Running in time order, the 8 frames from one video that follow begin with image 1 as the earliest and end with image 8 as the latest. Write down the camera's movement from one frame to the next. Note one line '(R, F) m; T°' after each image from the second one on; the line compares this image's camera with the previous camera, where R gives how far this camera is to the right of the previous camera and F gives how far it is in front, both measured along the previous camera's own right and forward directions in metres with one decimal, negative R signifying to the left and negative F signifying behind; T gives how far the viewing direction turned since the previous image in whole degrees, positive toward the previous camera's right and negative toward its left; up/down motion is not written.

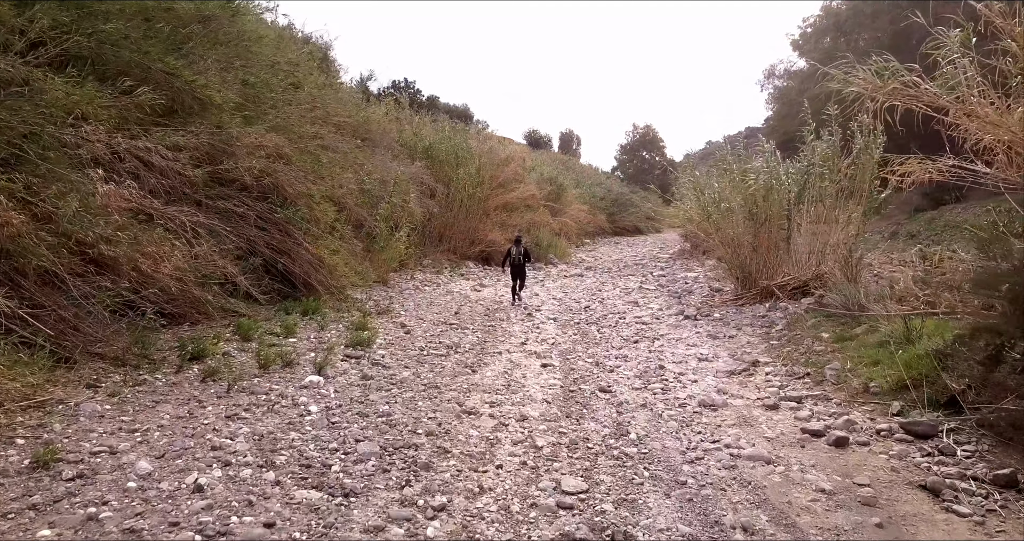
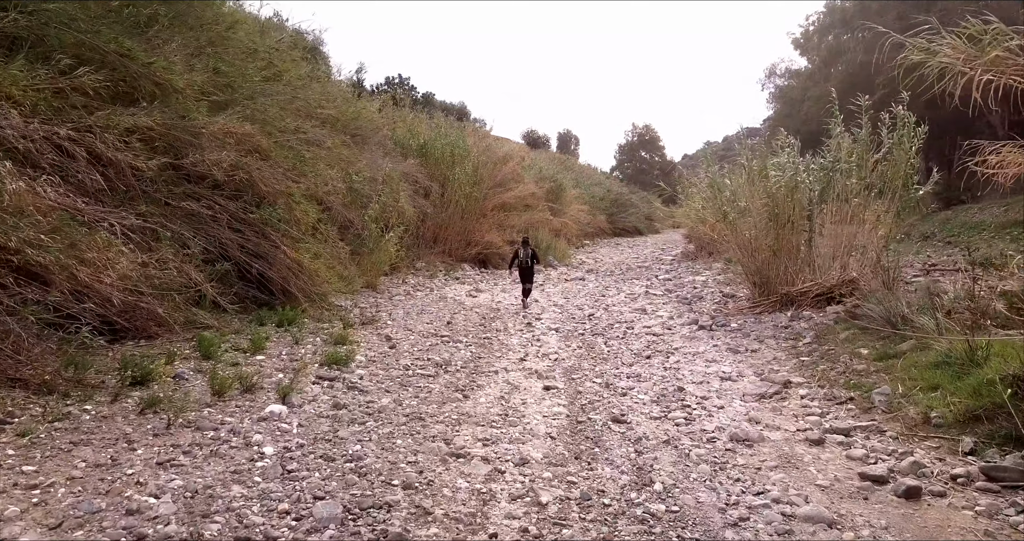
(0.0, +0.6) m; 0°
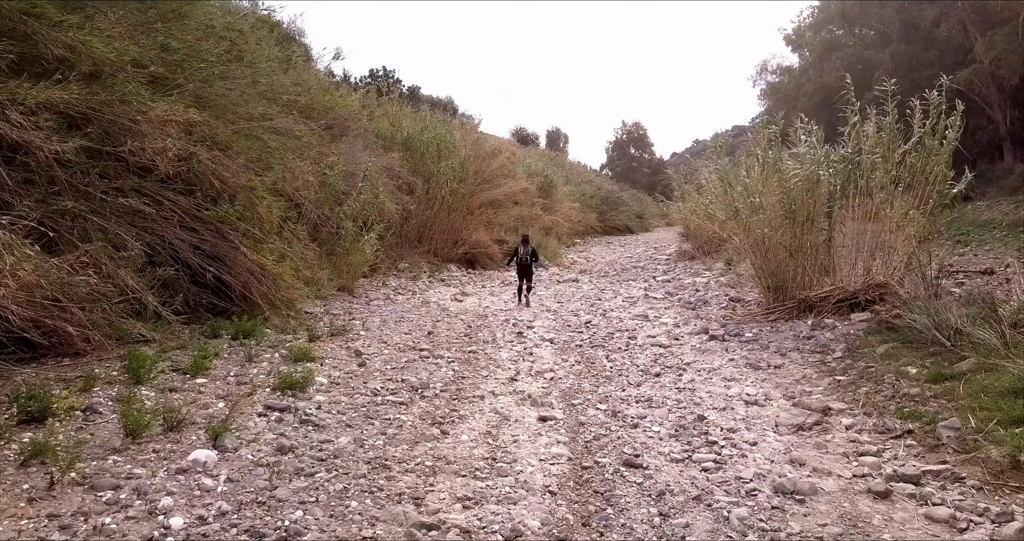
(0.0, +0.7) m; +1°
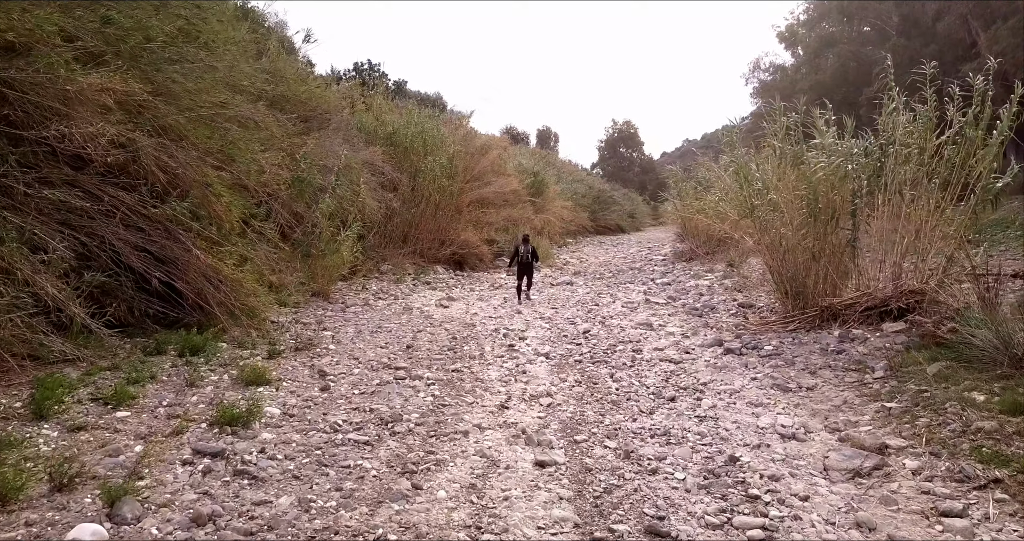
(0.0, +0.6) m; +1°
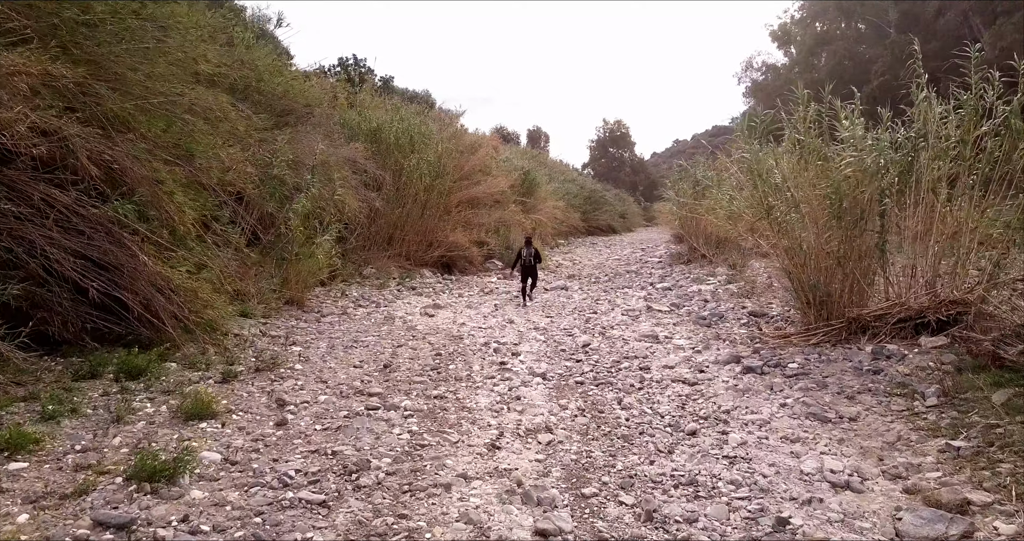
(0.0, +0.6) m; +1°
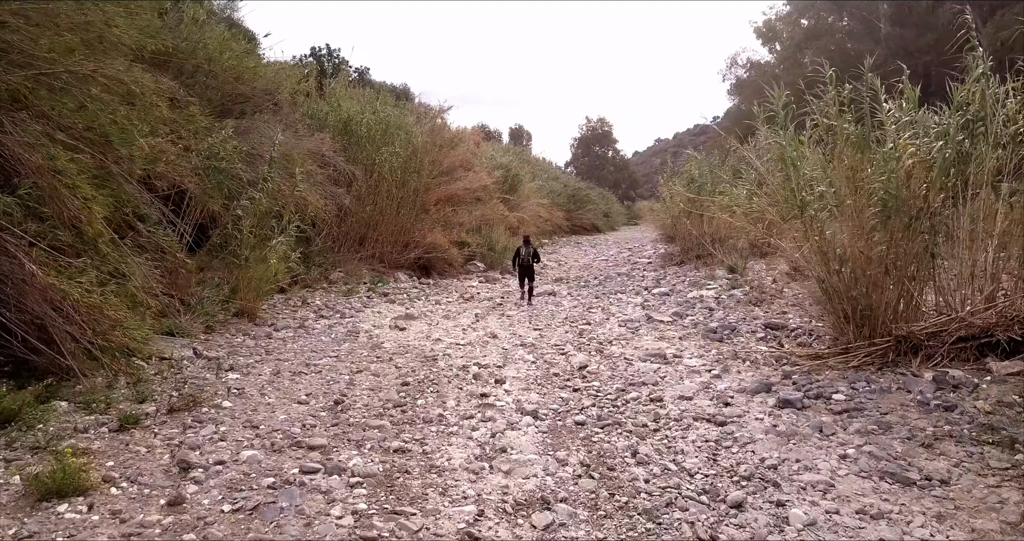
(0.0, +0.8) m; +1°
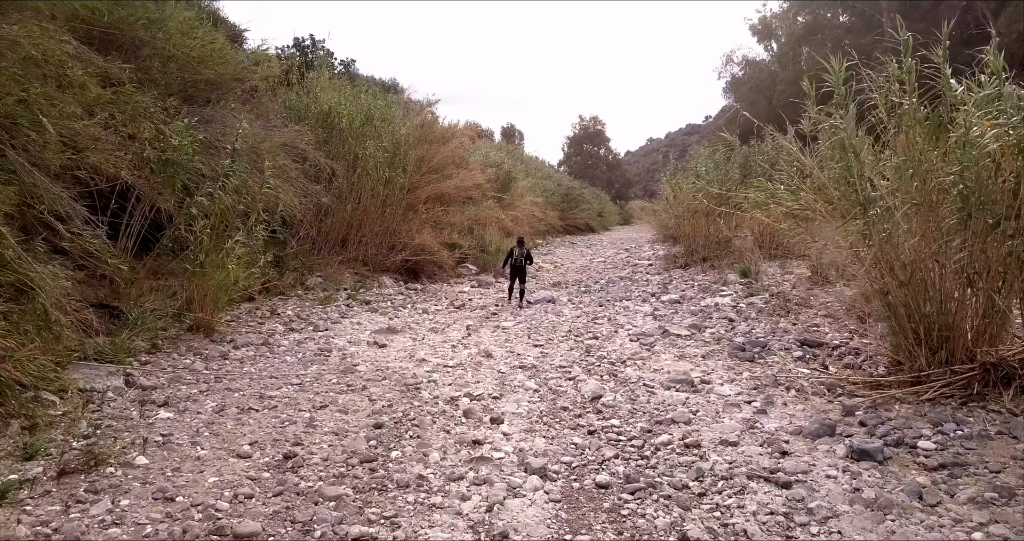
(0.0, +0.8) m; +1°
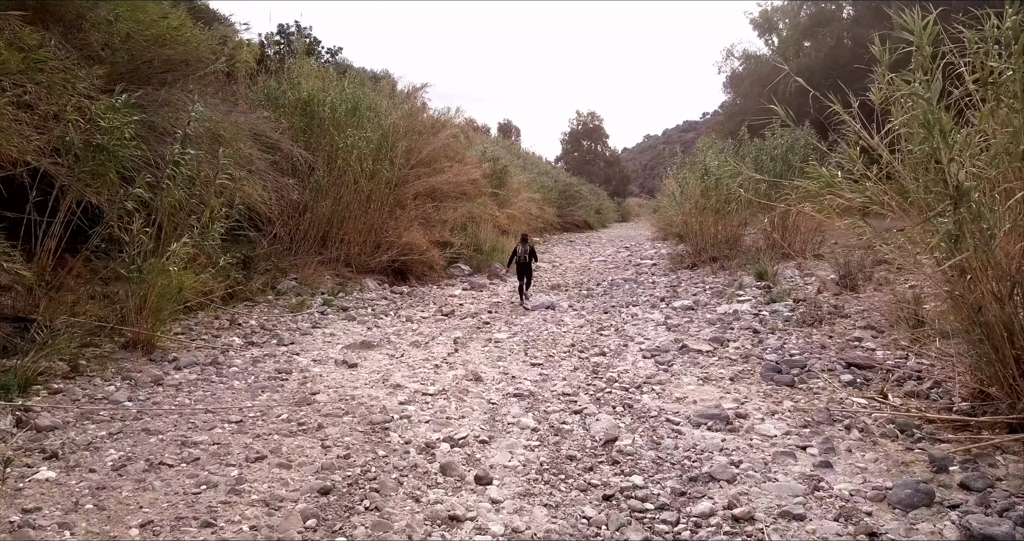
(0.0, +0.8) m; 0°
